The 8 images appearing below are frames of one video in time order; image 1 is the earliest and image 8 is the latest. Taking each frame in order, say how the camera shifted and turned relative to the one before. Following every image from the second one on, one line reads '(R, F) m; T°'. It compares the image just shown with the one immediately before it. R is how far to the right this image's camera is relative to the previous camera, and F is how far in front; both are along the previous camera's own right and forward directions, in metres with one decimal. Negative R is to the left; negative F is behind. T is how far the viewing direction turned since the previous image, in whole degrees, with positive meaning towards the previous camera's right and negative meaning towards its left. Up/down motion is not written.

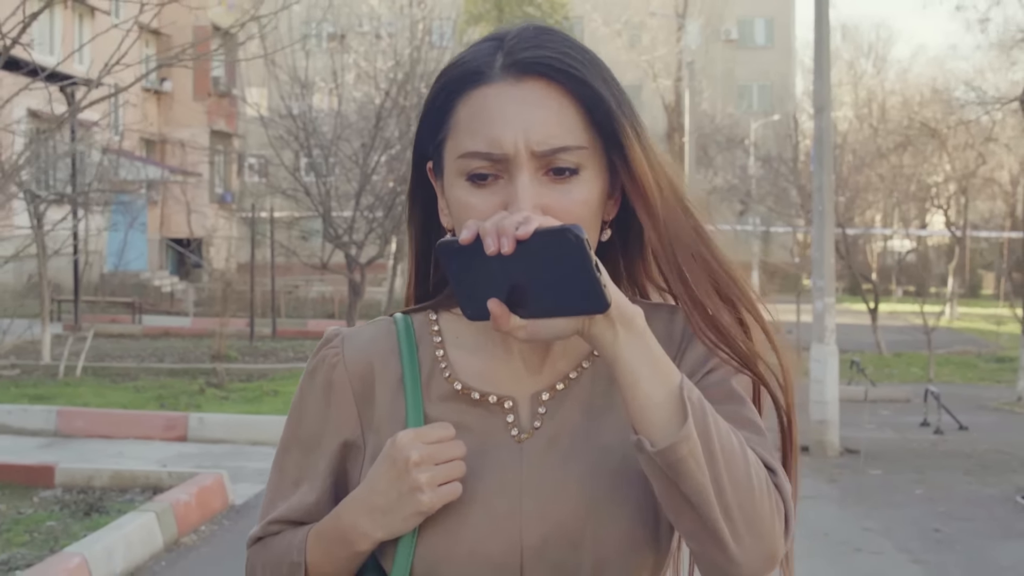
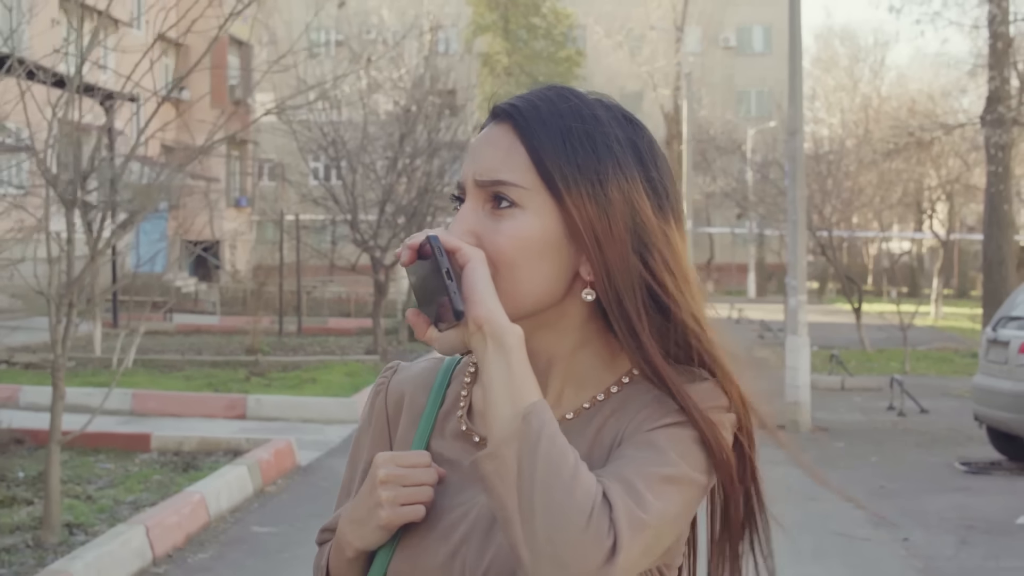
(-0.1, -0.9) m; 0°
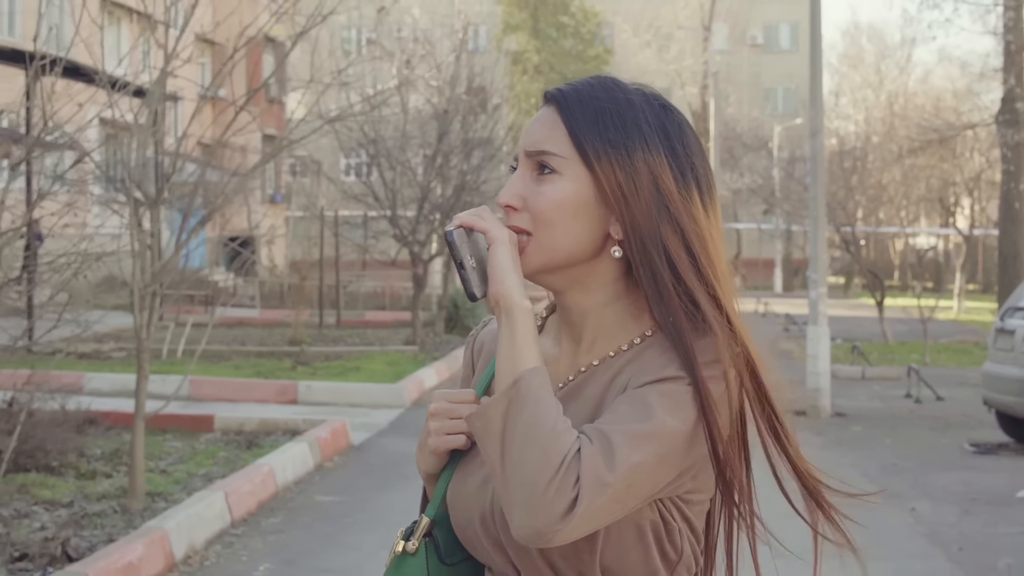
(-0.1, -0.4) m; -2°
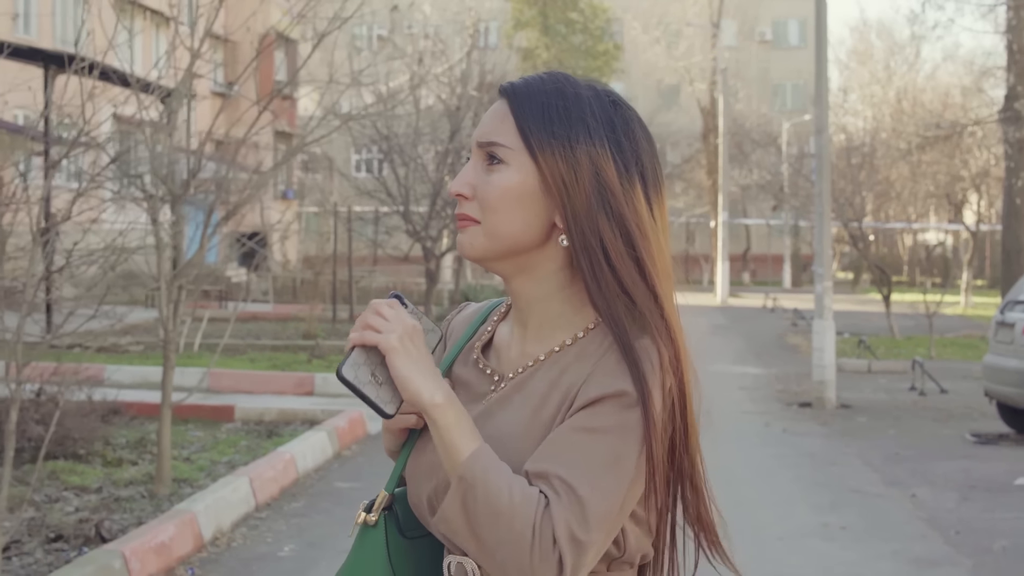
(0.0, -0.2) m; -1°
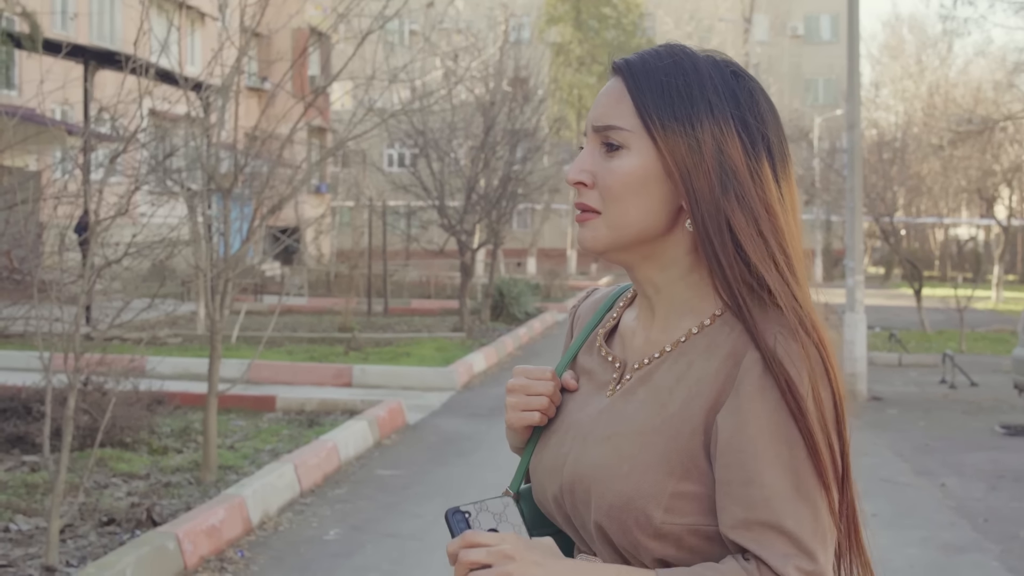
(0.0, -0.1) m; -2°
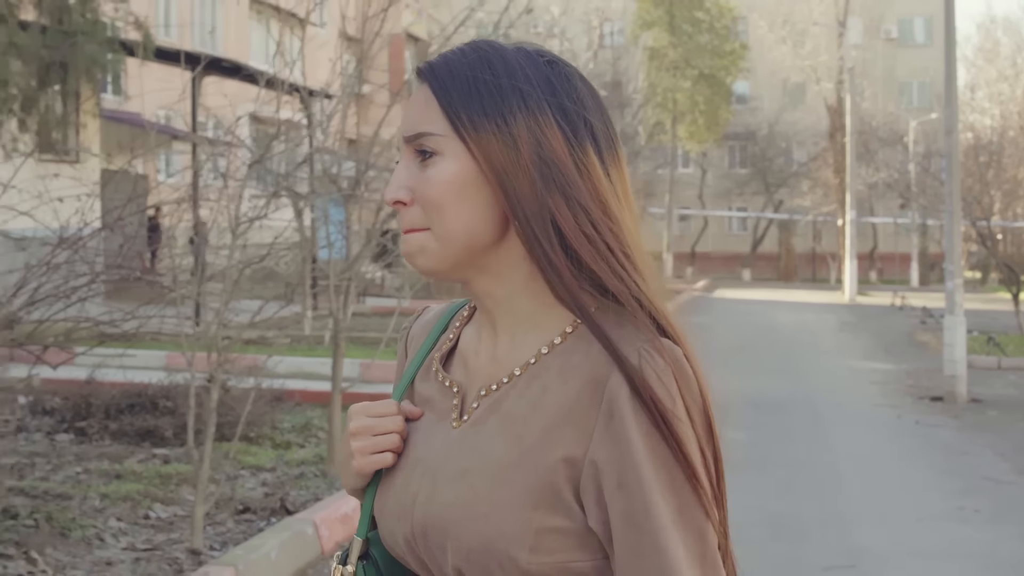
(-0.3, -0.2) m; -4°
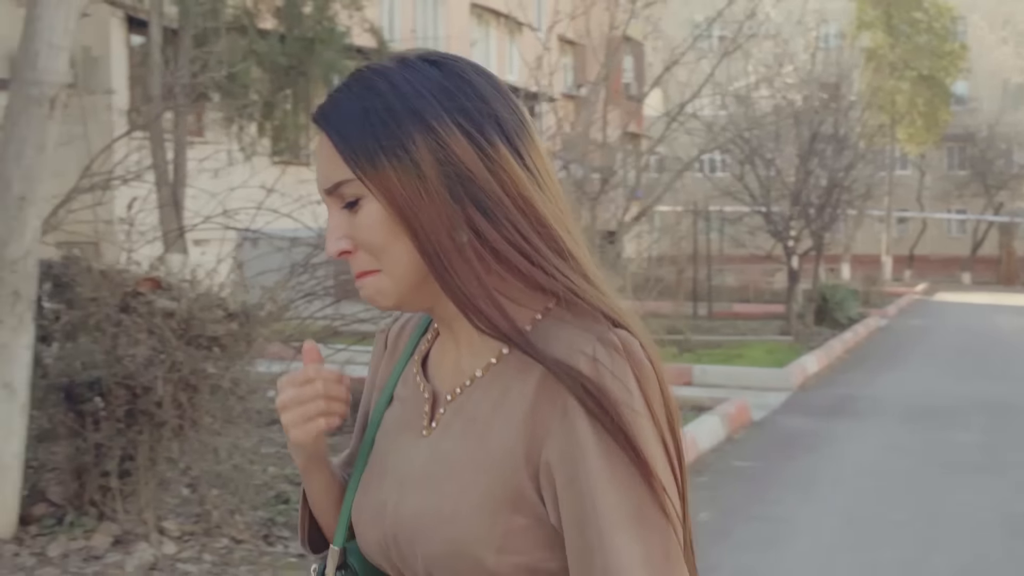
(-1.1, -0.2) m; -5°
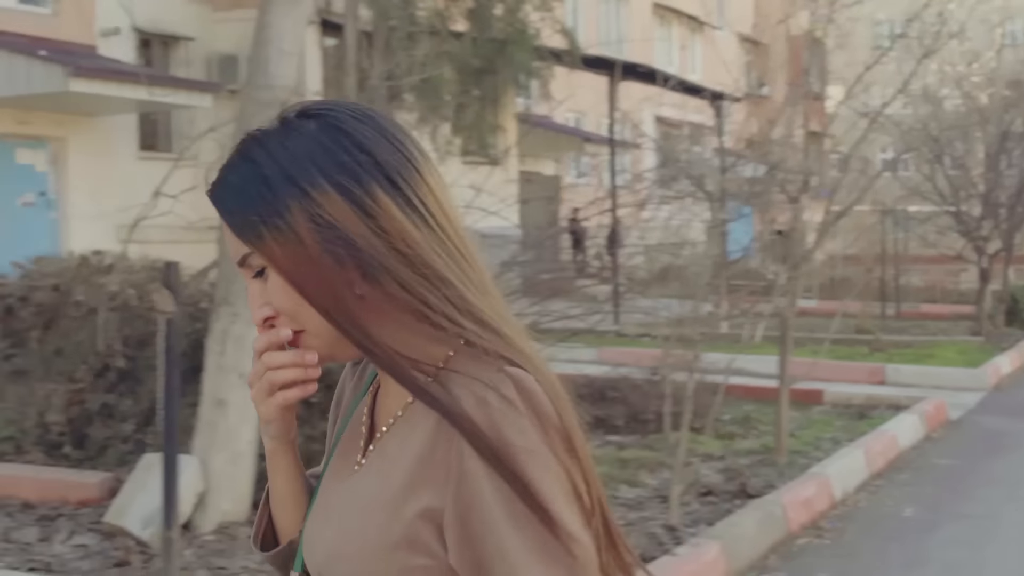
(-1.2, -0.2) m; -3°
